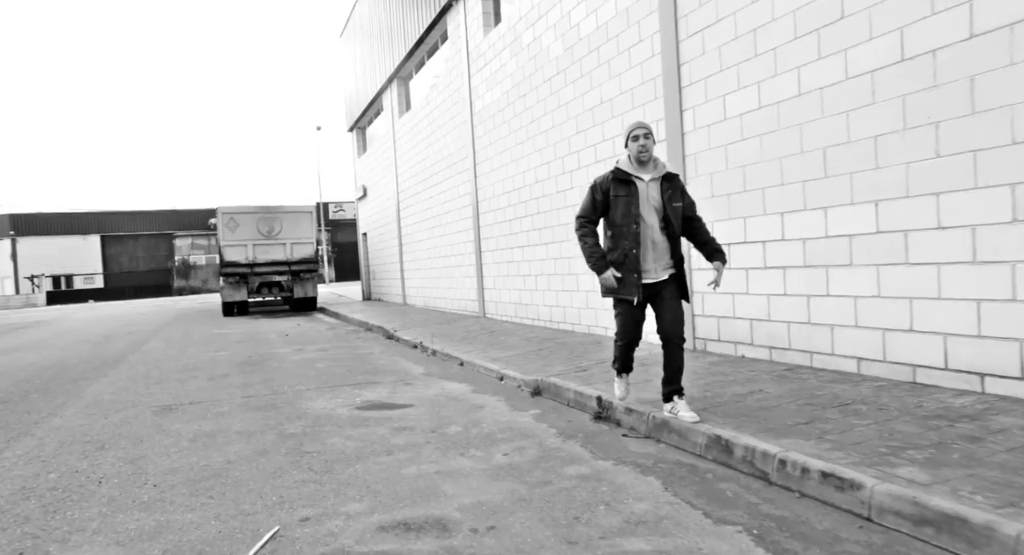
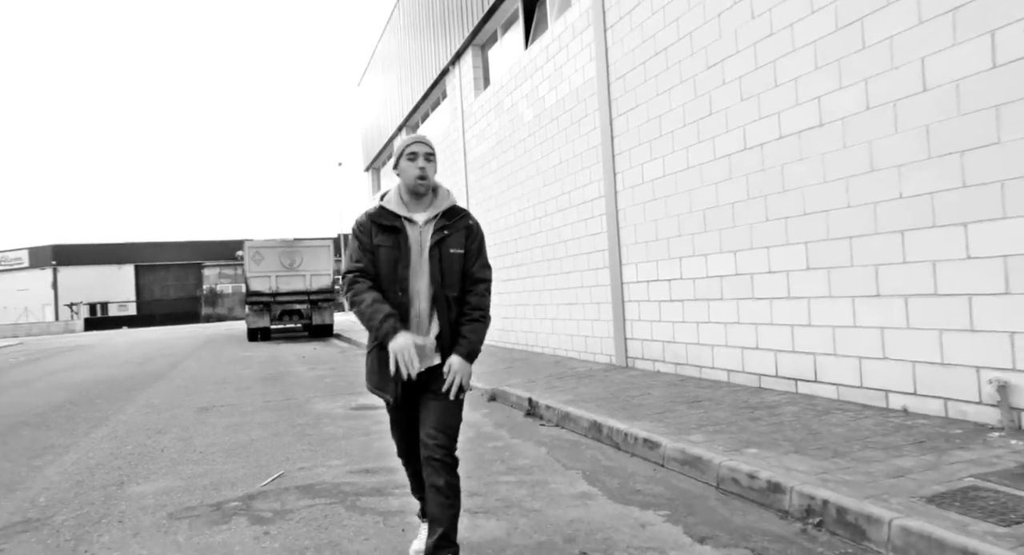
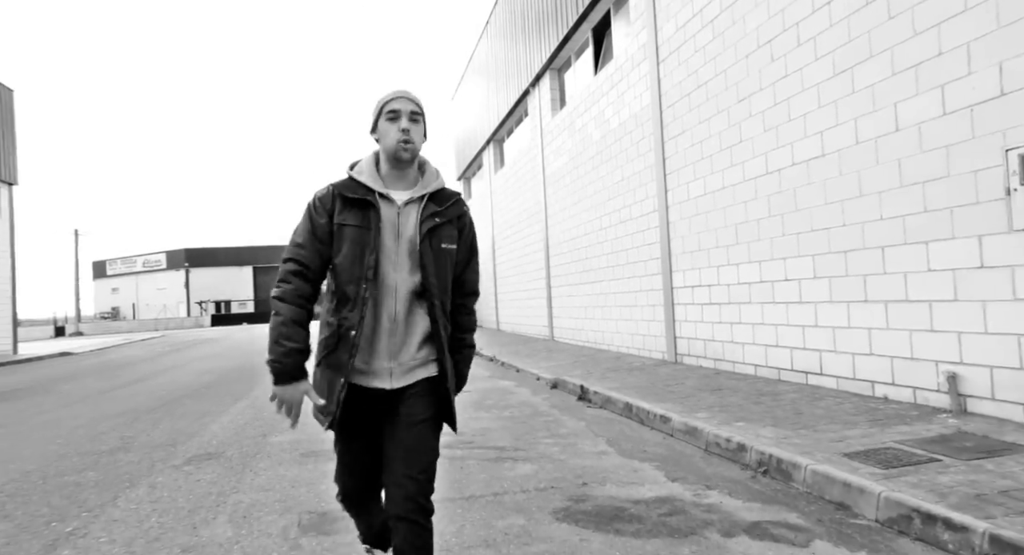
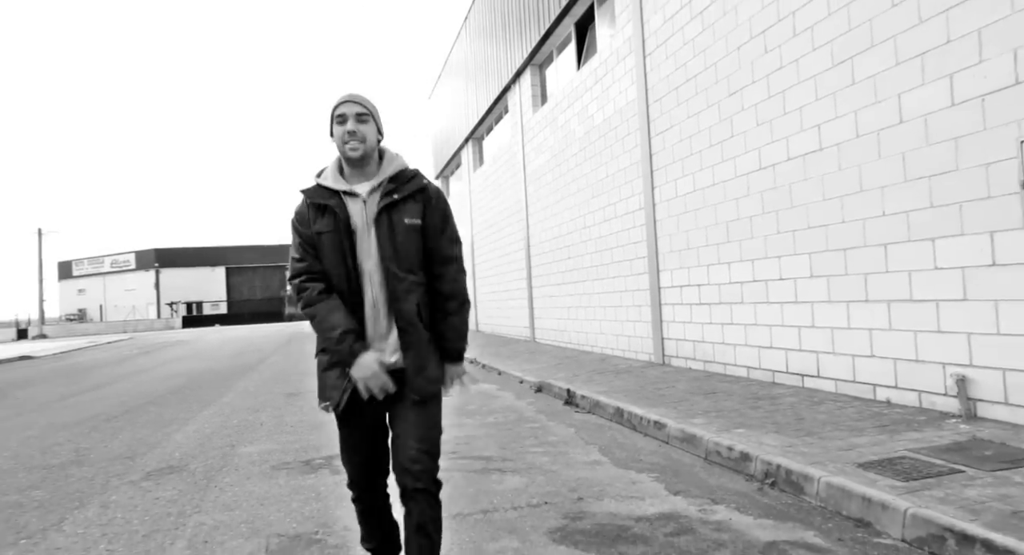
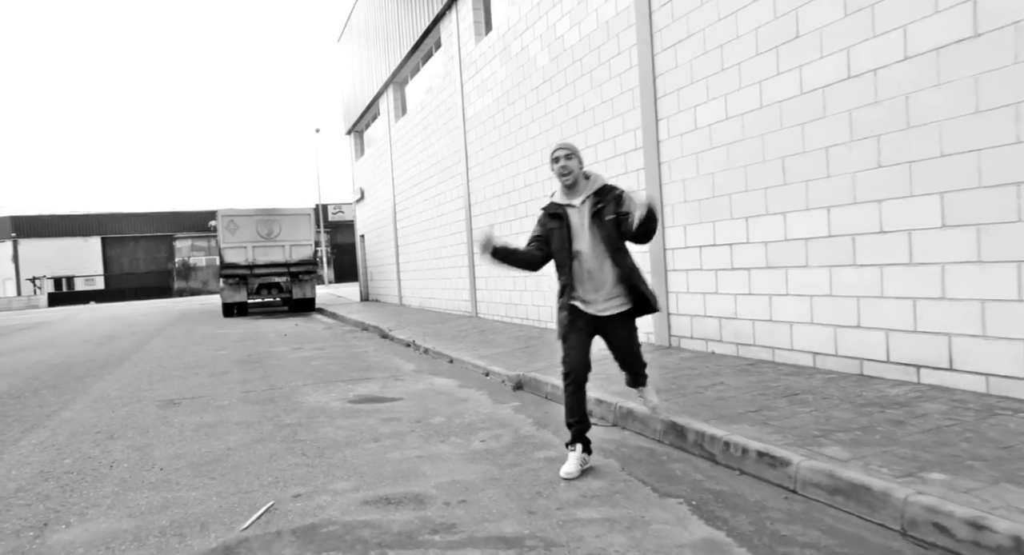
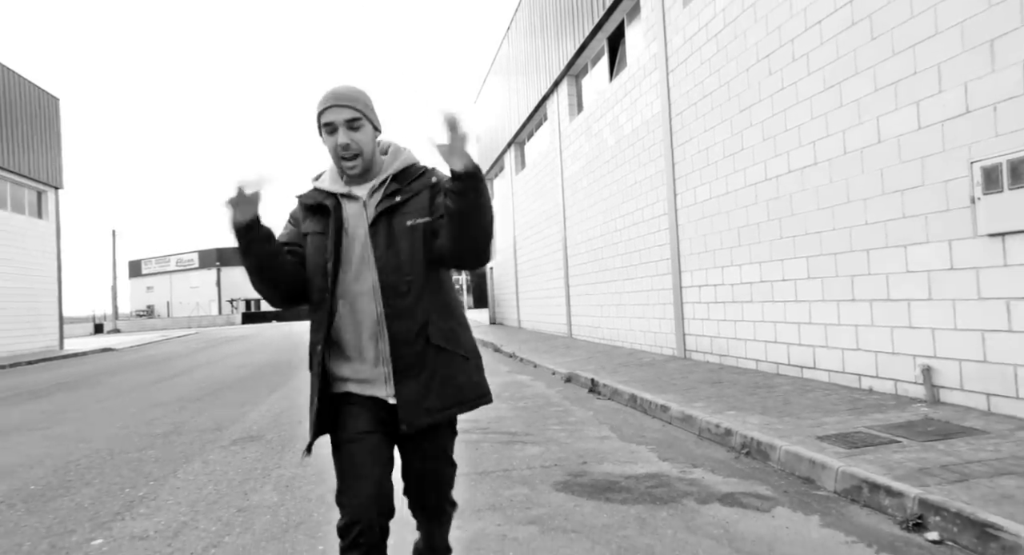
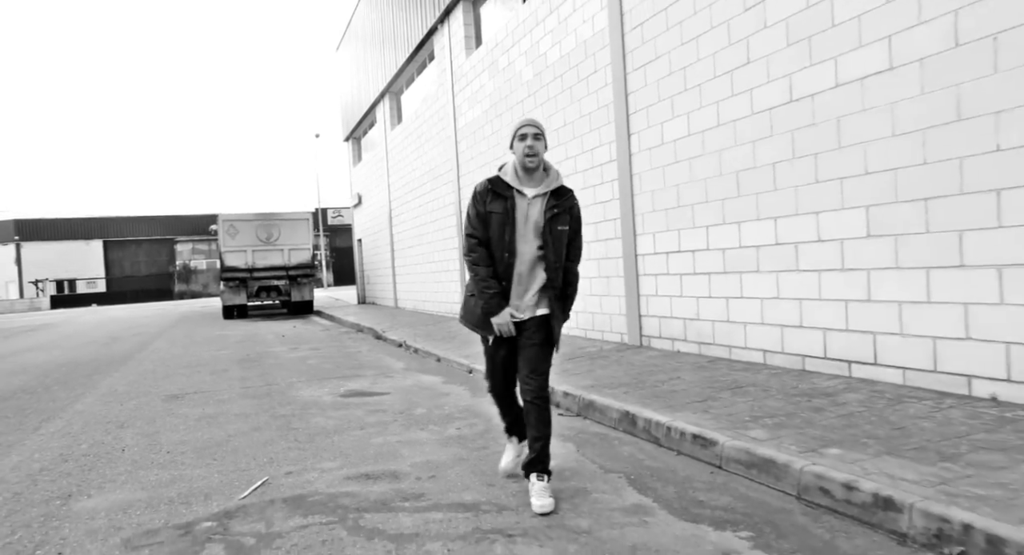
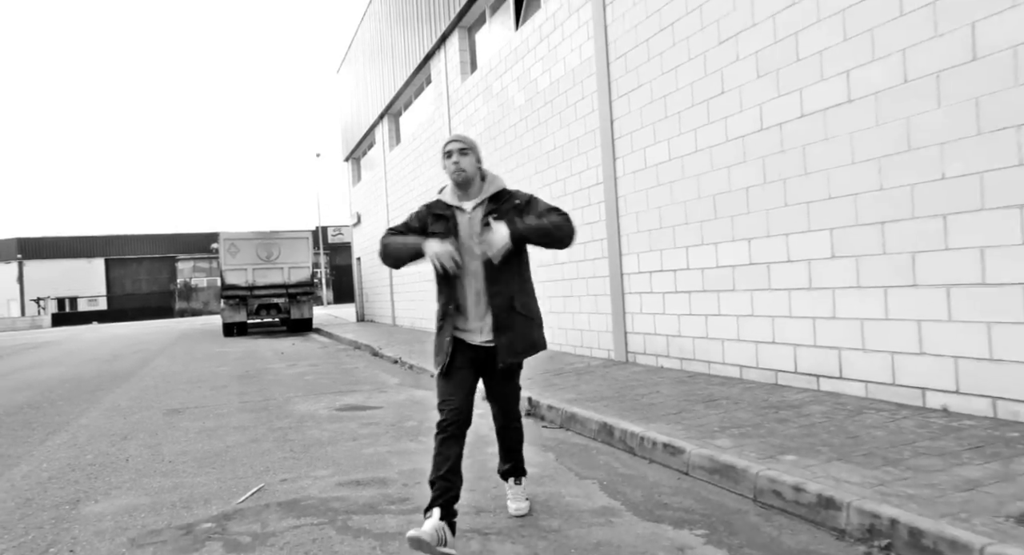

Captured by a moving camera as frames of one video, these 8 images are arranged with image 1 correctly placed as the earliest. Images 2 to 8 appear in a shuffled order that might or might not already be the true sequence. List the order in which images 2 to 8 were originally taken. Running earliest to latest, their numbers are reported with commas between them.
5, 7, 8, 2, 4, 3, 6
